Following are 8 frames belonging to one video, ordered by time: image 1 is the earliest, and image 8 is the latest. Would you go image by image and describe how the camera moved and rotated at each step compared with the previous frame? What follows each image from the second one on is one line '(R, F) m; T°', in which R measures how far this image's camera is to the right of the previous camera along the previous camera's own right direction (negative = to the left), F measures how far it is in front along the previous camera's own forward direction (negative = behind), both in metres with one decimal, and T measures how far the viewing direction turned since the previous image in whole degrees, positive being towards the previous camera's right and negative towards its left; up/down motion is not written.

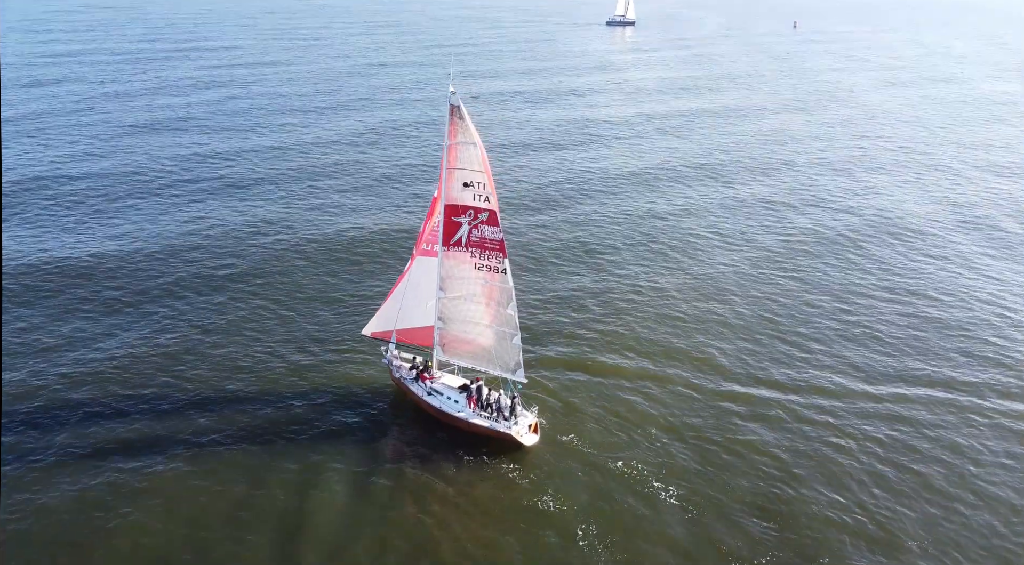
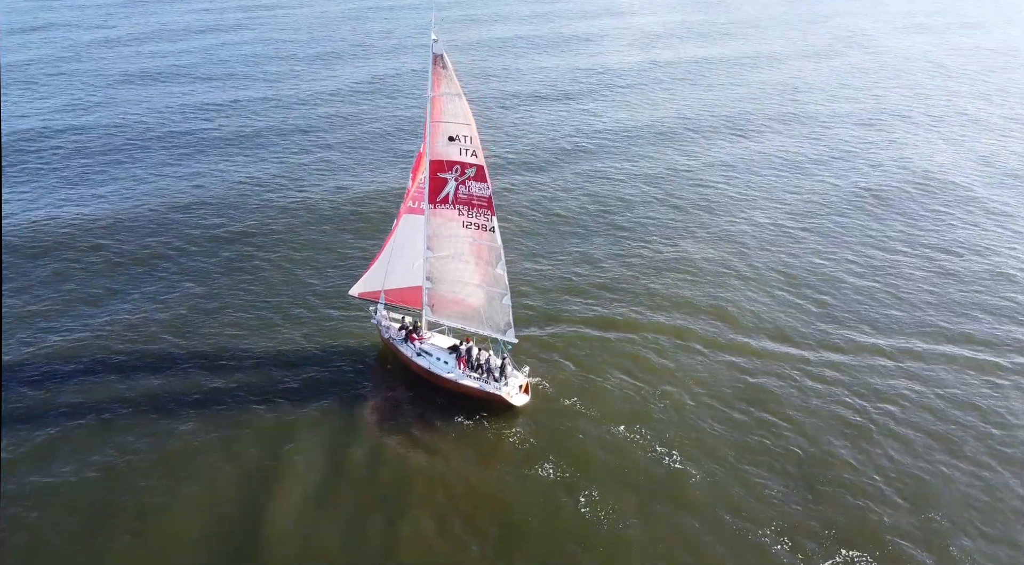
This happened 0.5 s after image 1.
(+0.5, +0.7) m; -1°
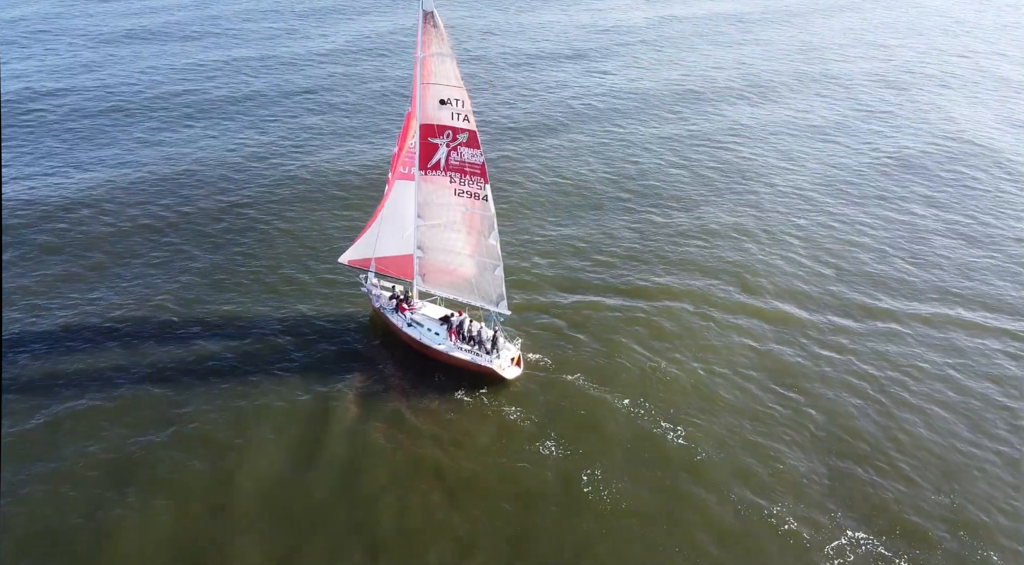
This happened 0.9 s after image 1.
(+0.5, +0.7) m; -1°
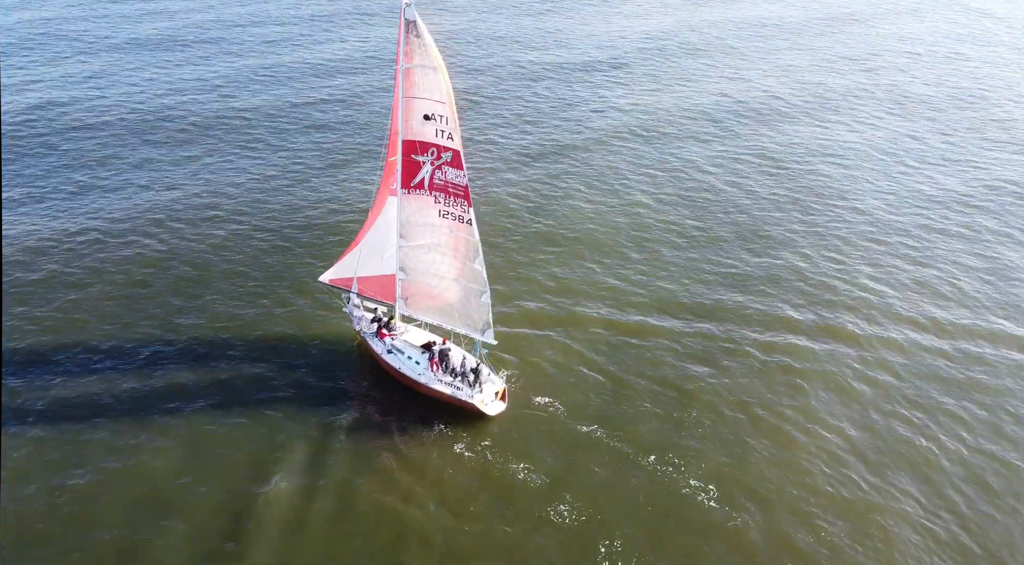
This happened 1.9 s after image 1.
(+1.3, +1.5) m; -3°
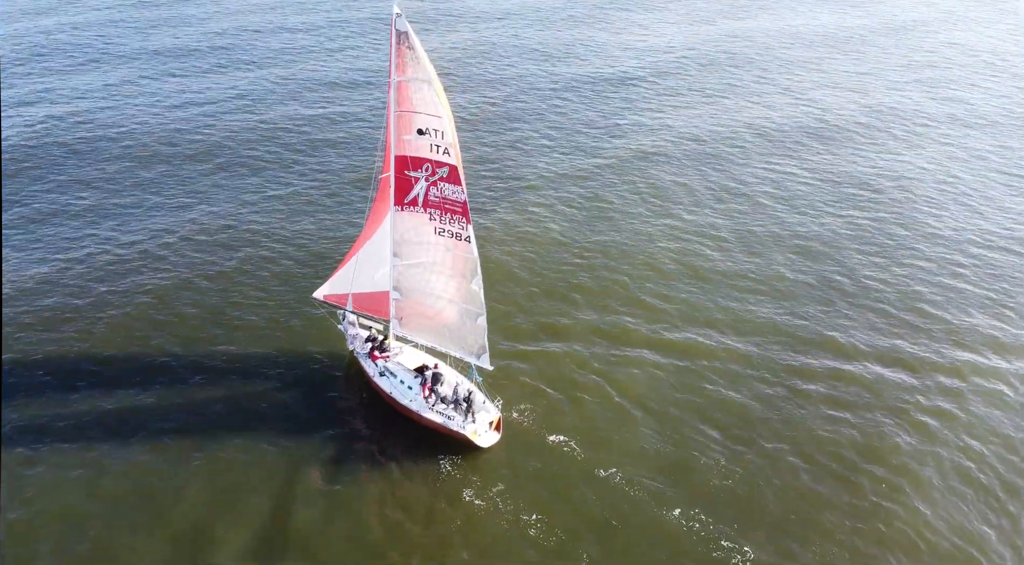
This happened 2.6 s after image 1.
(+0.9, +1.0) m; -3°
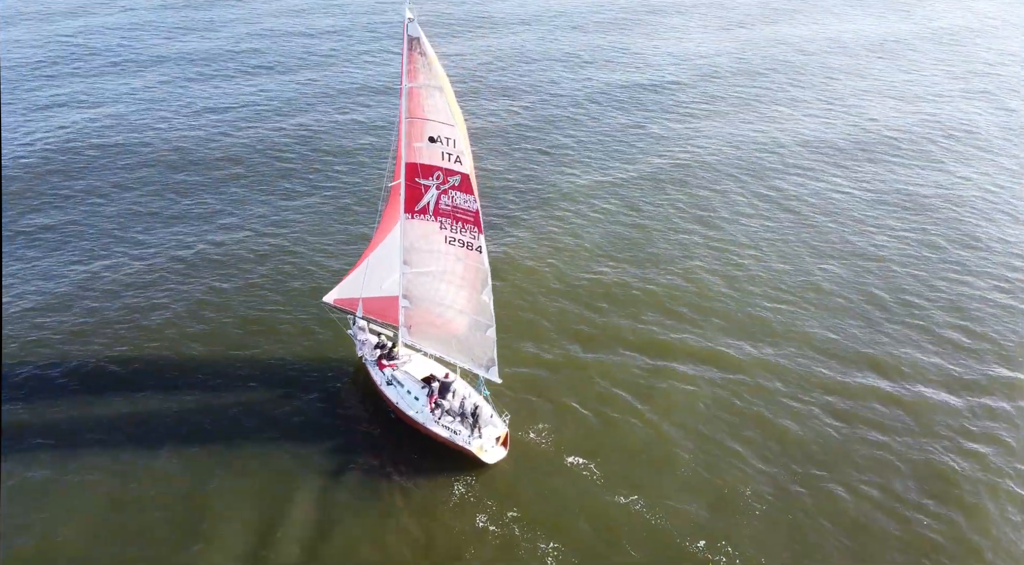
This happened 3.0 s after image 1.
(+0.4, +0.5) m; -2°
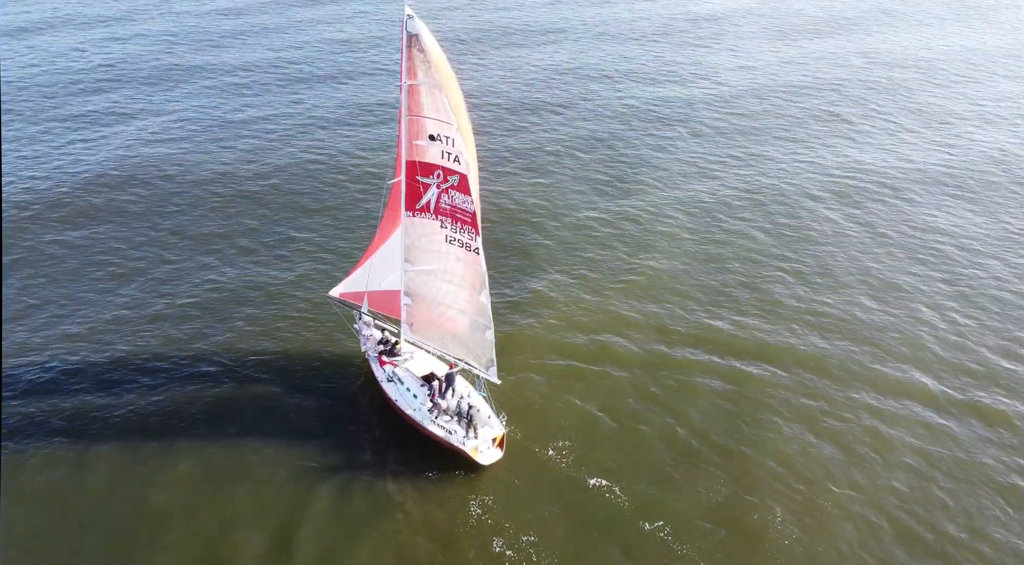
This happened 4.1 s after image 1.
(+1.0, +0.2) m; -3°
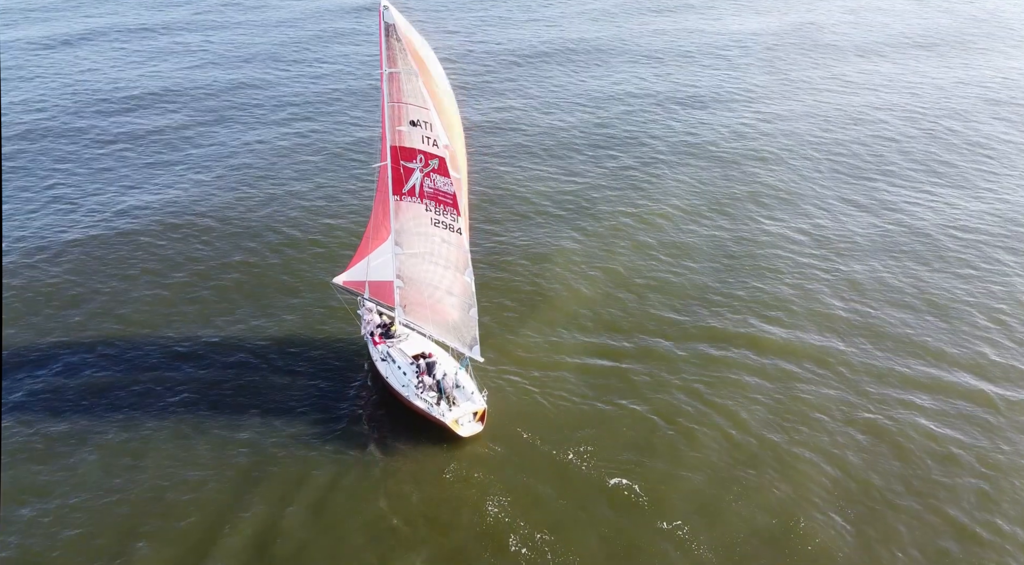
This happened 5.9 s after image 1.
(+2.4, -0.5) m; -6°
